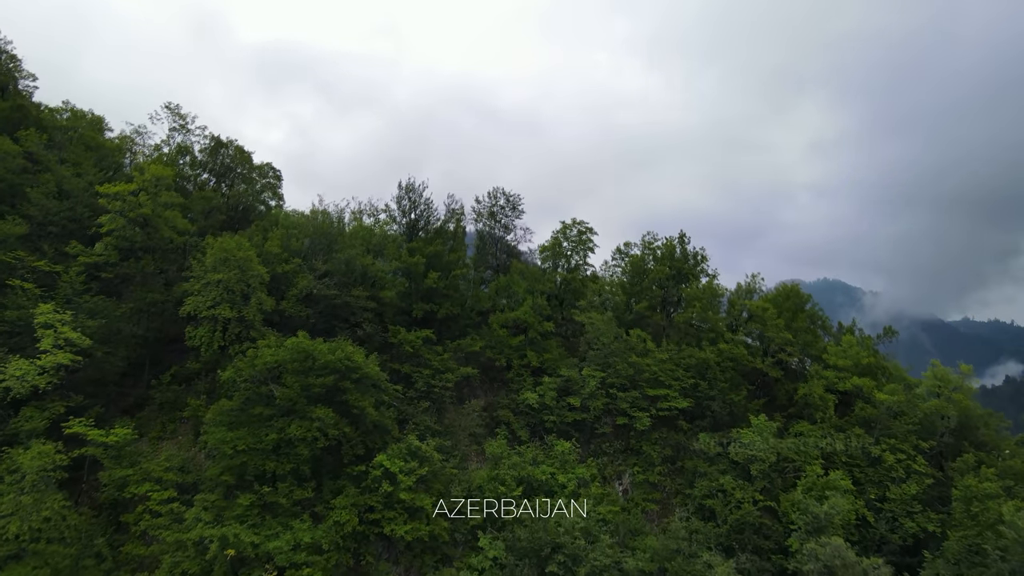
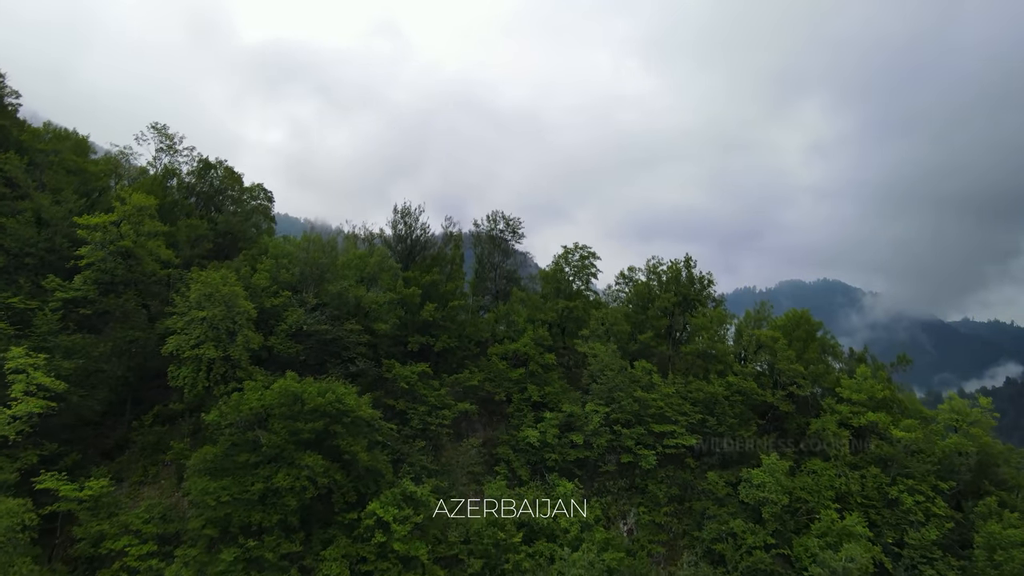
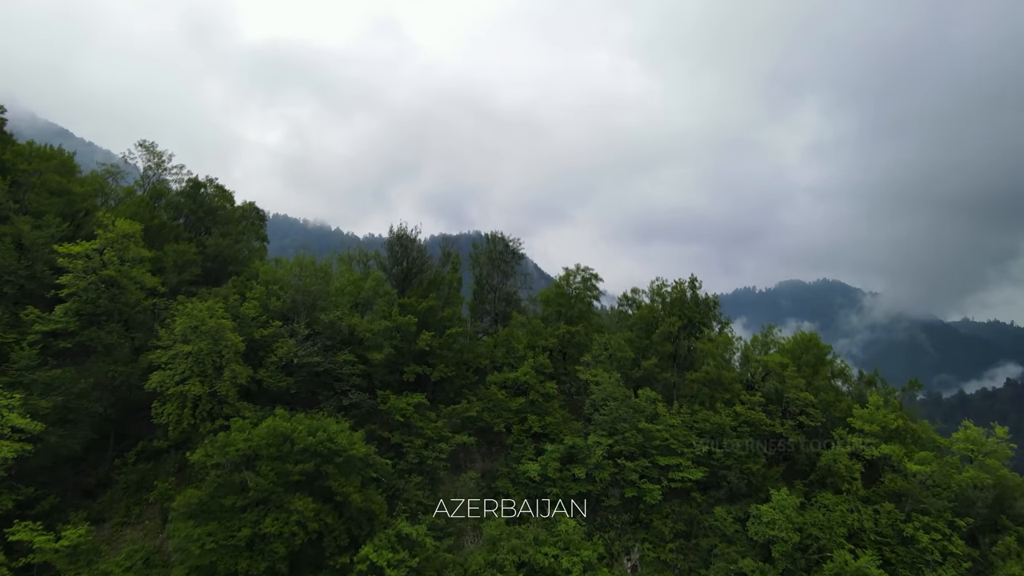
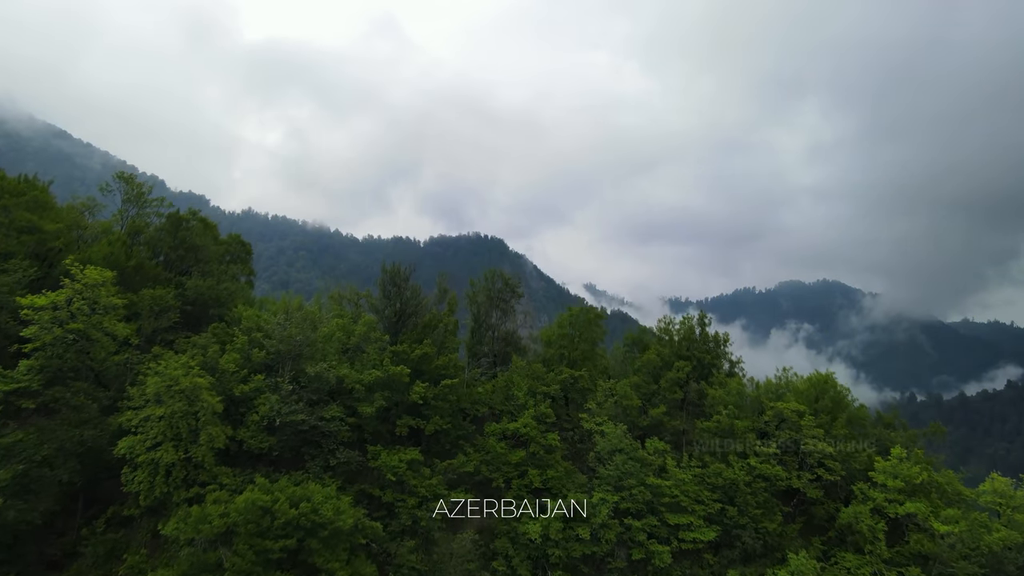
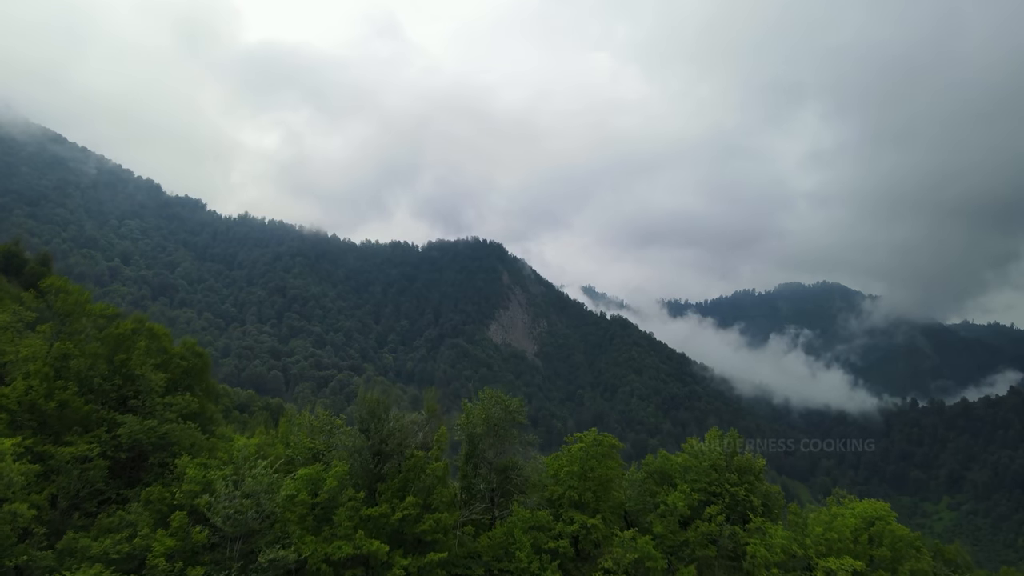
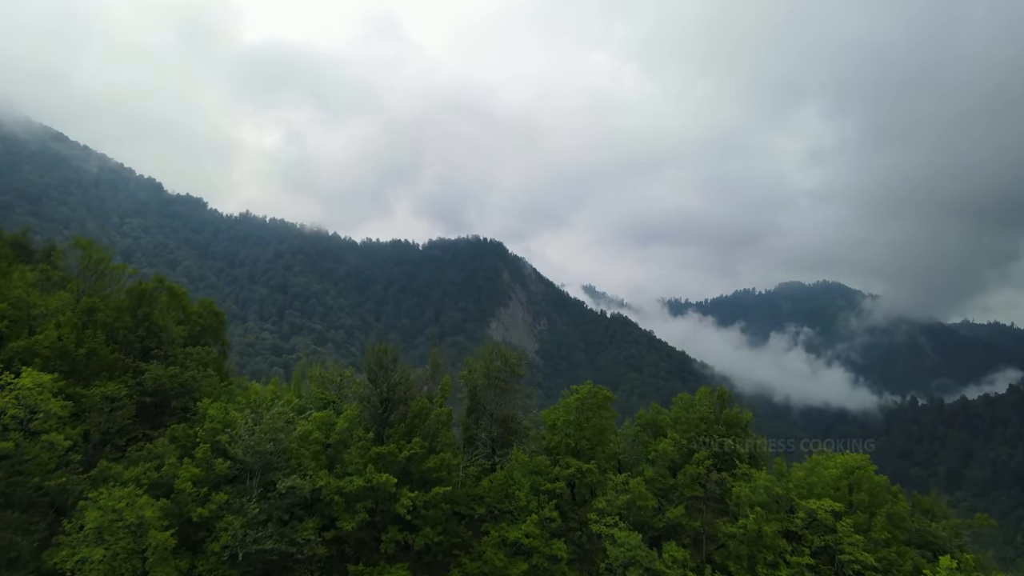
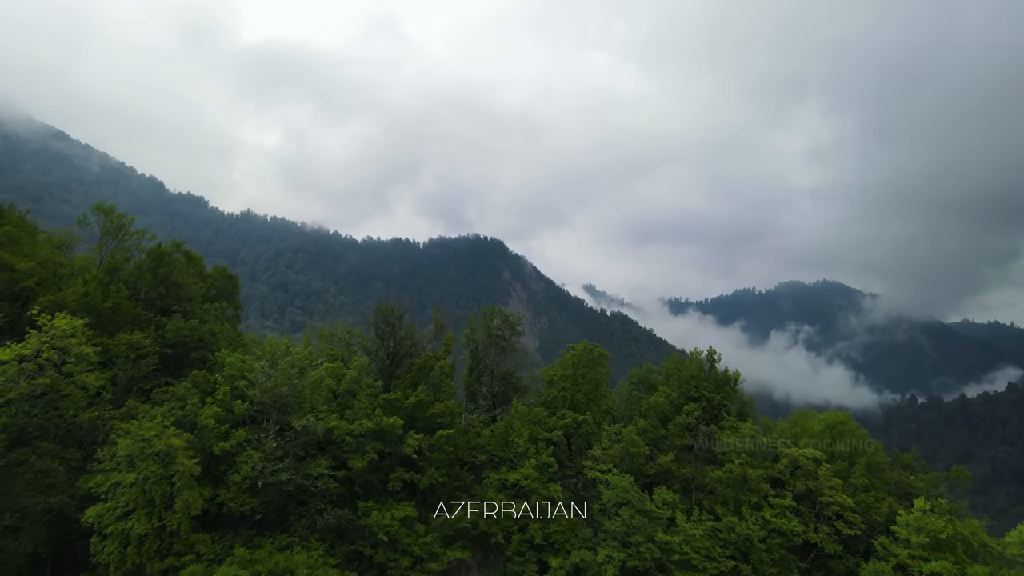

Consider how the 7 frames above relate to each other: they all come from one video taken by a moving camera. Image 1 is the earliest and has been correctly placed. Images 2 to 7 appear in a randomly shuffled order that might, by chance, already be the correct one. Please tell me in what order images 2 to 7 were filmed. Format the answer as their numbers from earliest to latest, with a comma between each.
2, 3, 4, 7, 6, 5
